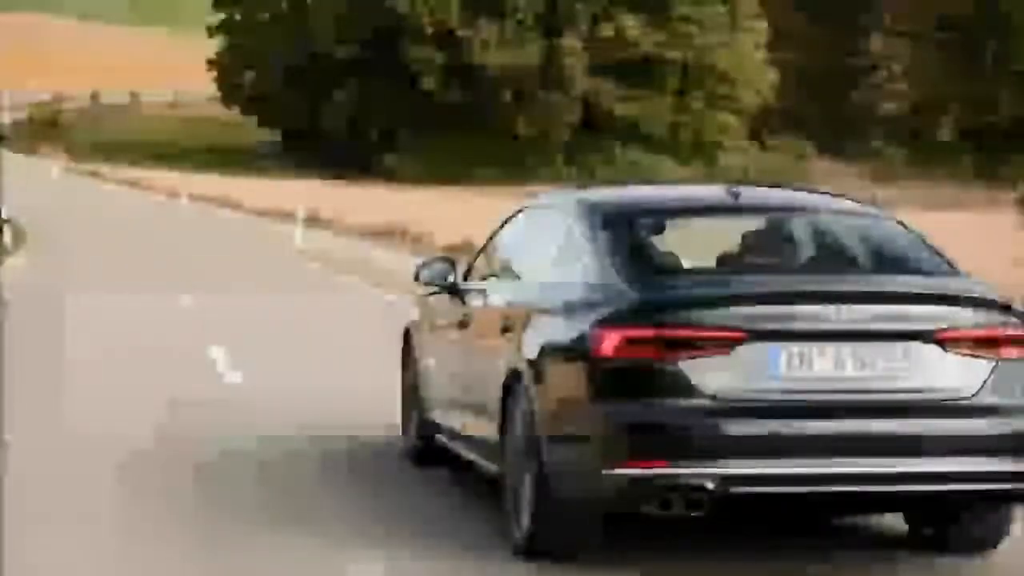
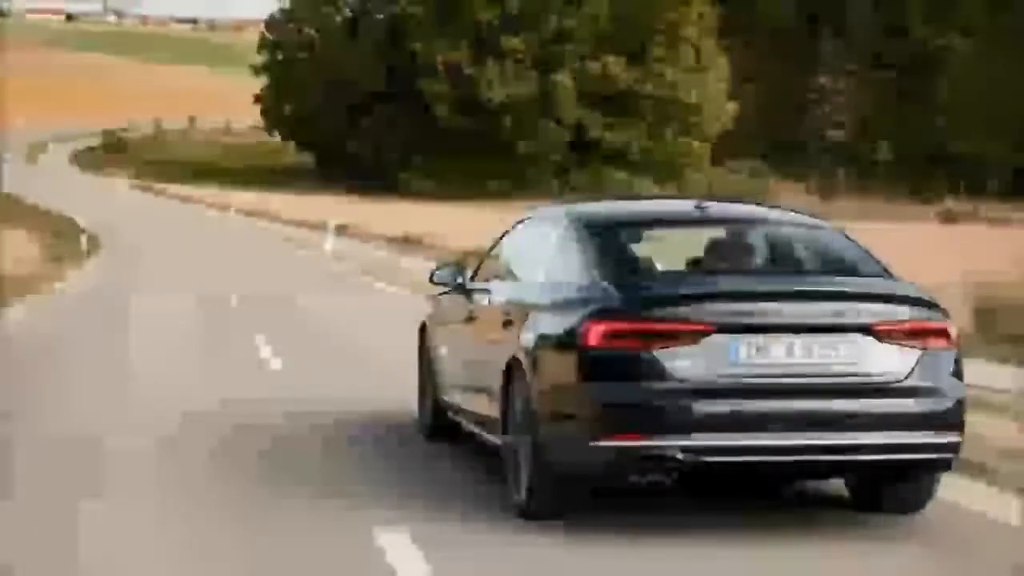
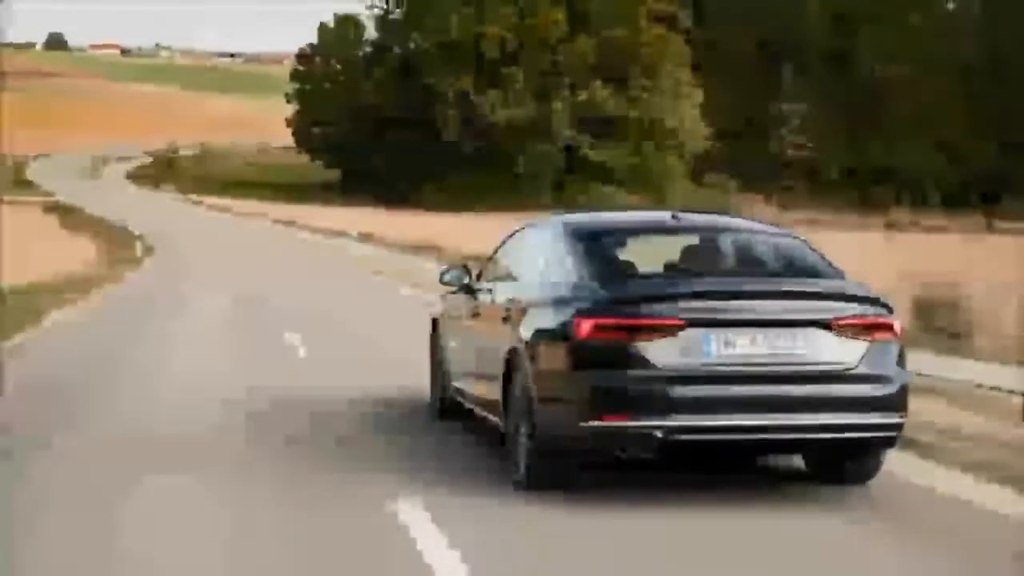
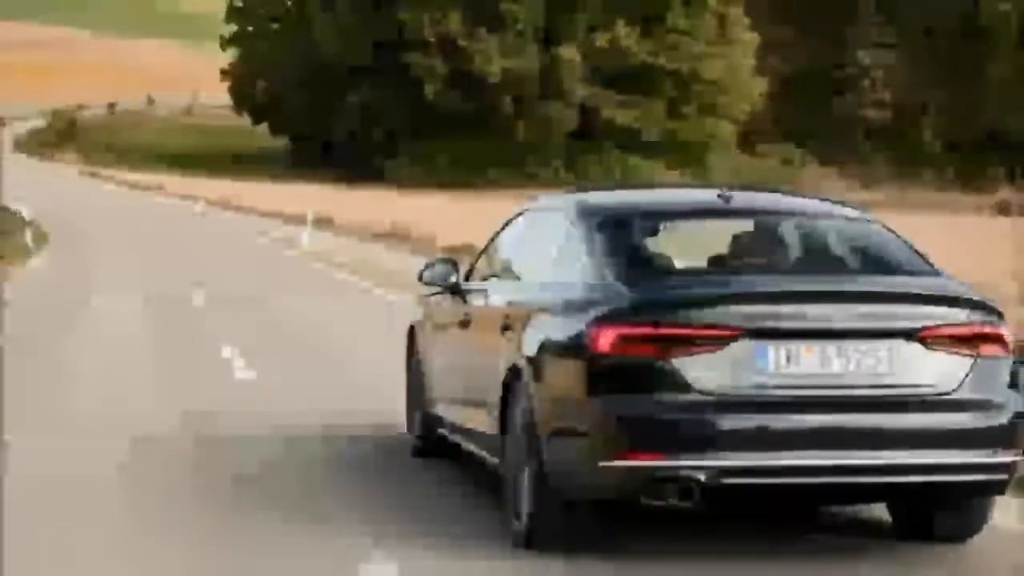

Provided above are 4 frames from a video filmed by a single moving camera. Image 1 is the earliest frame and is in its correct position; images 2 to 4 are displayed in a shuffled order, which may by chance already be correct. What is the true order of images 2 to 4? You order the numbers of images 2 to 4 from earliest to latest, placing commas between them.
4, 2, 3
